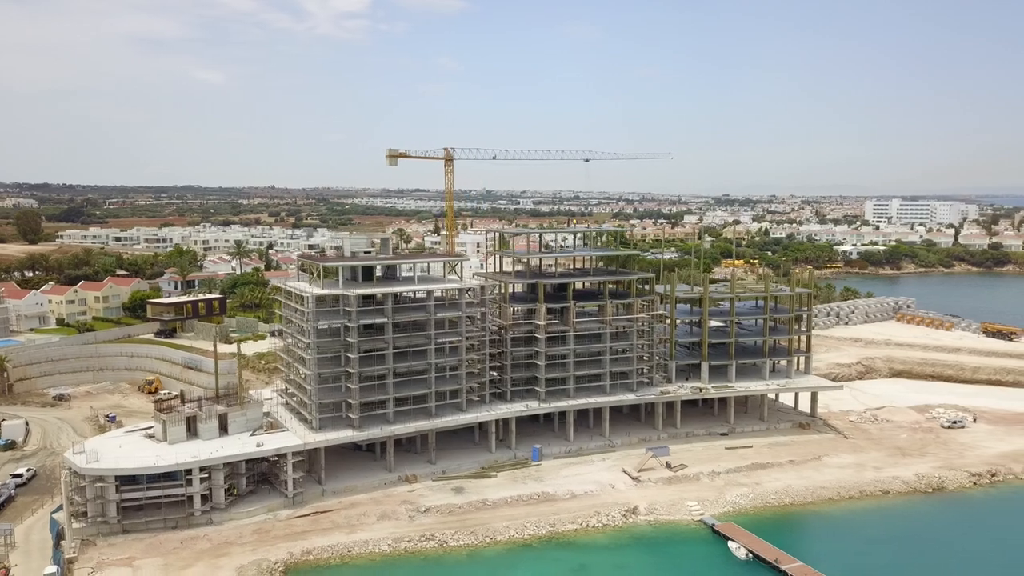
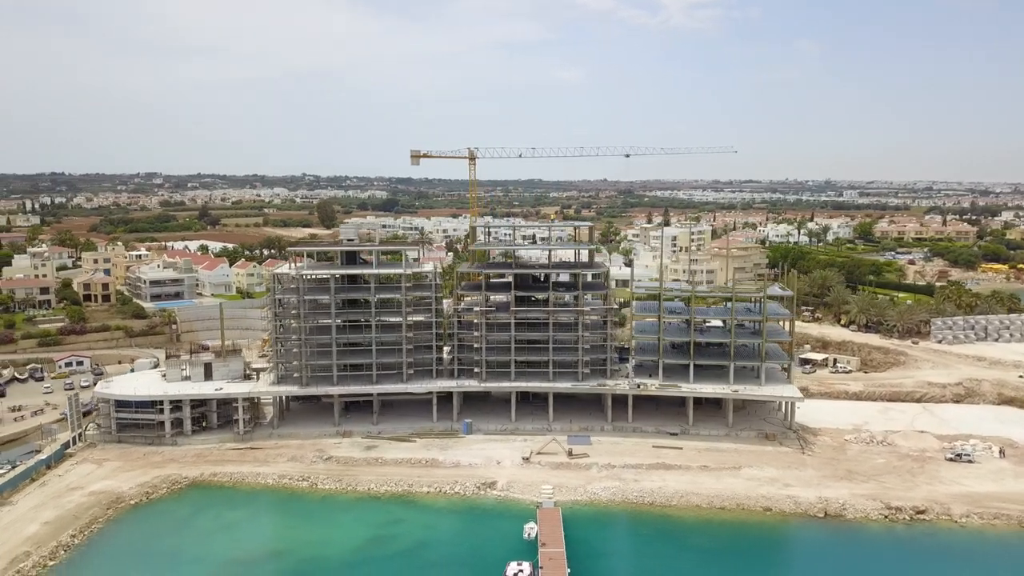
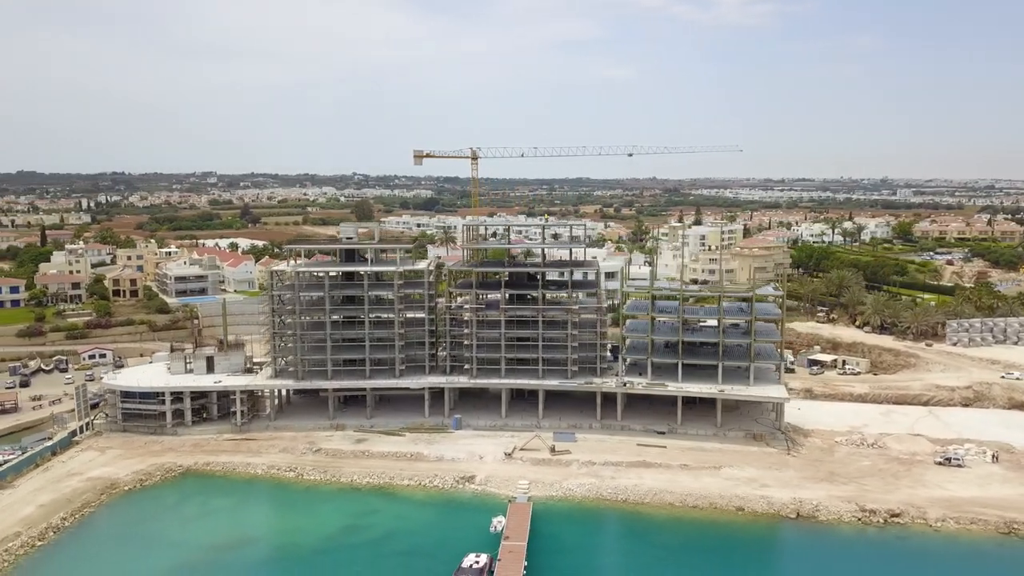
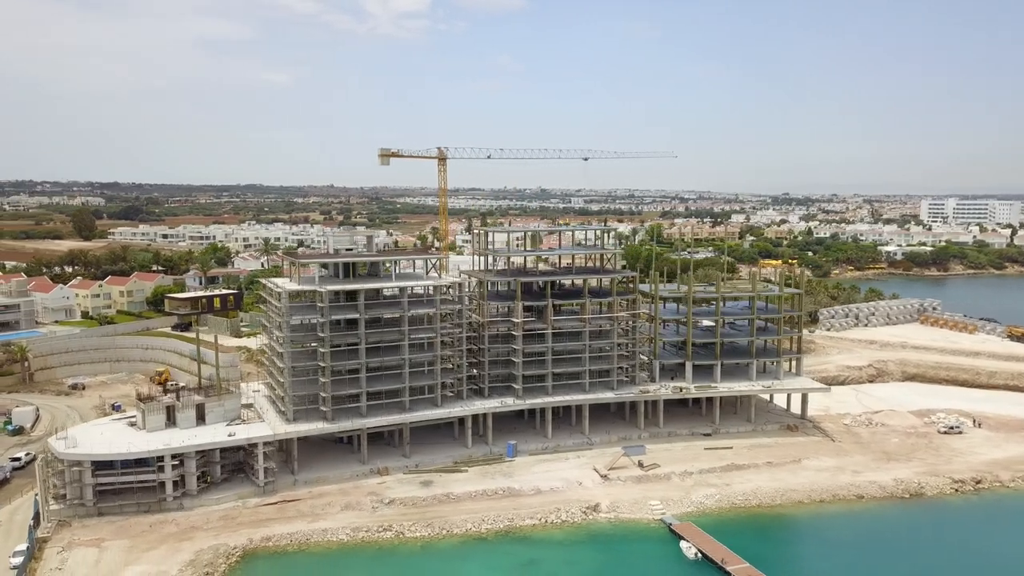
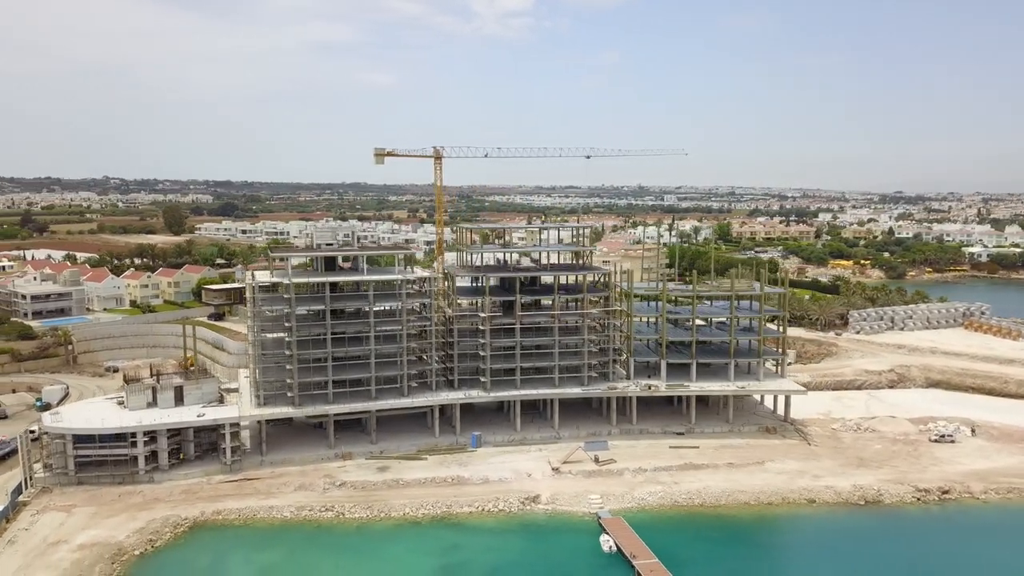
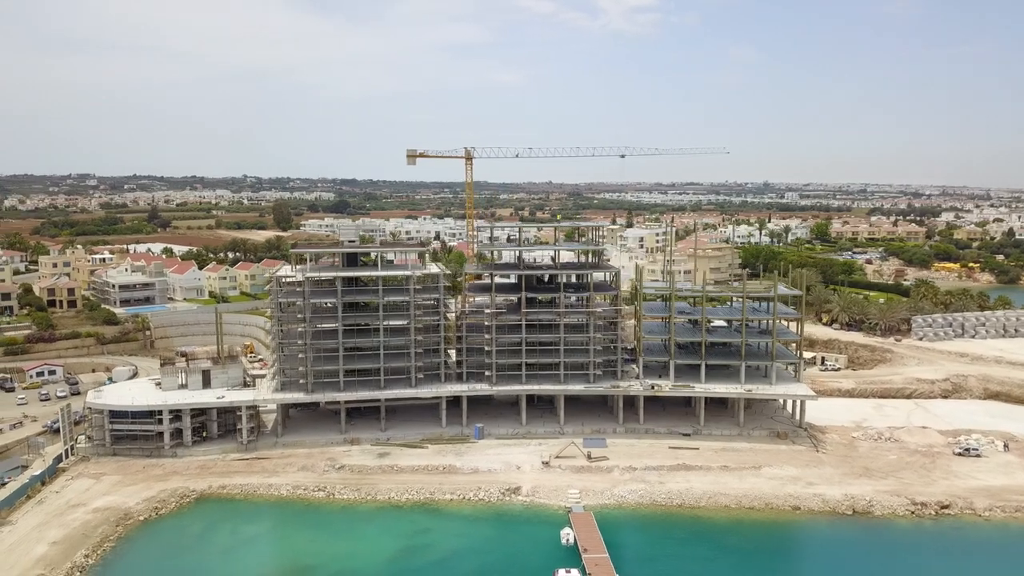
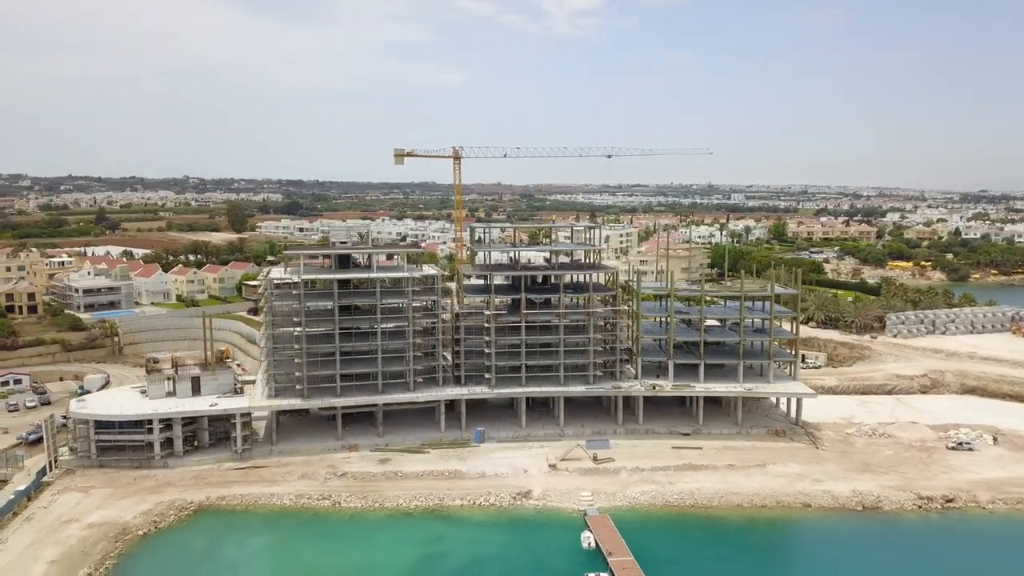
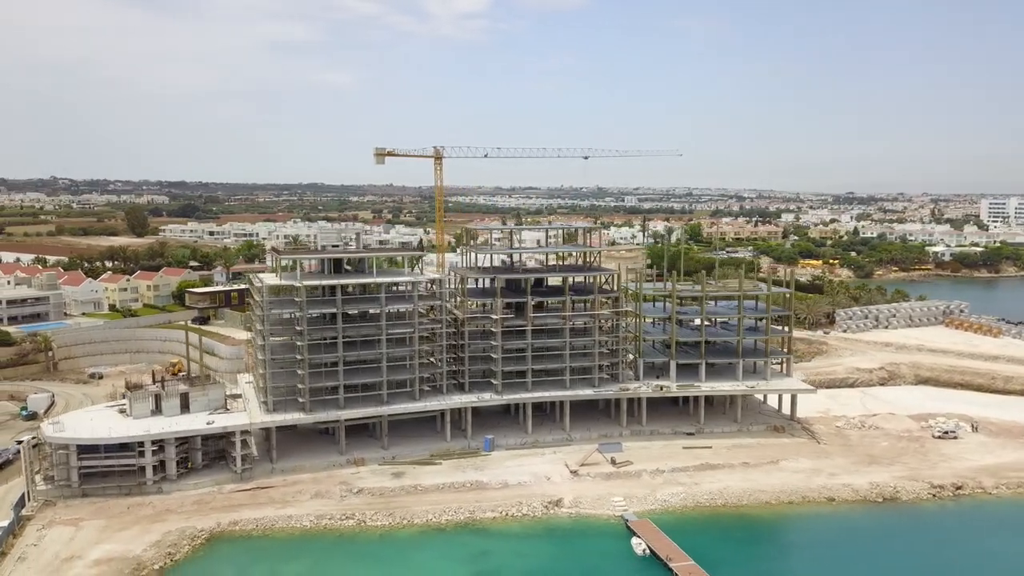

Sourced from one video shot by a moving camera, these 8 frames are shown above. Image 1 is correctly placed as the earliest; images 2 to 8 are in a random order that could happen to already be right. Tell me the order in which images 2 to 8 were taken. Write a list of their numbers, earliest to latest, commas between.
4, 8, 5, 7, 6, 2, 3
